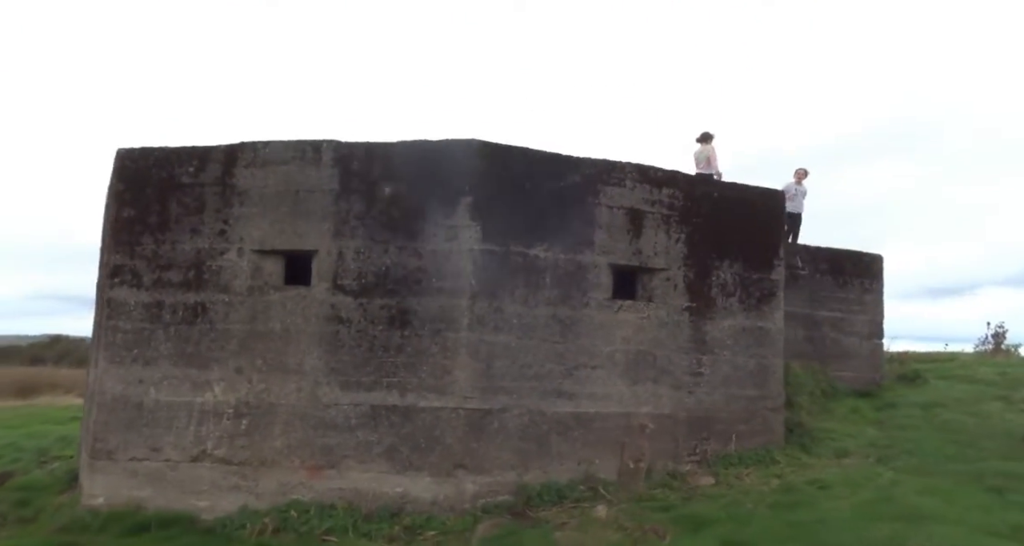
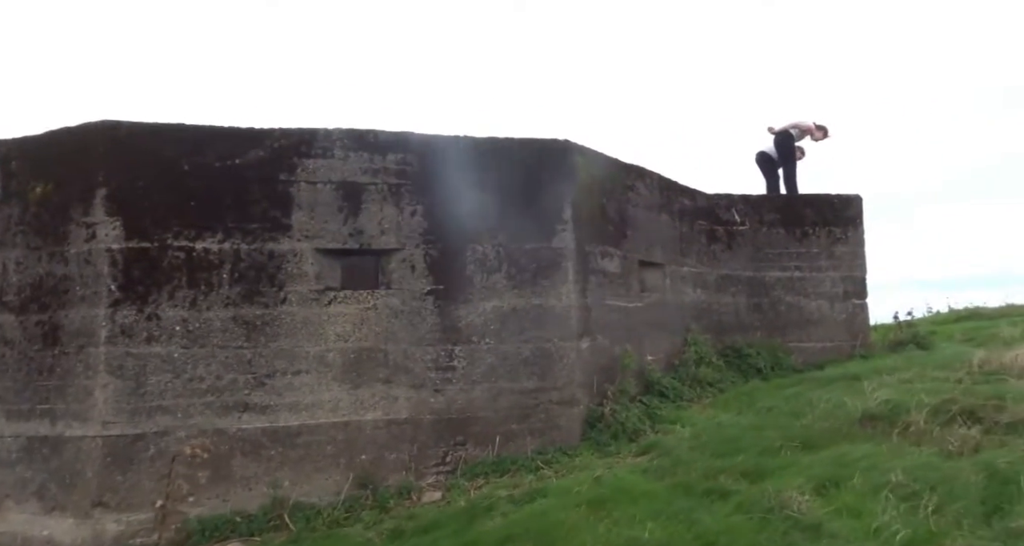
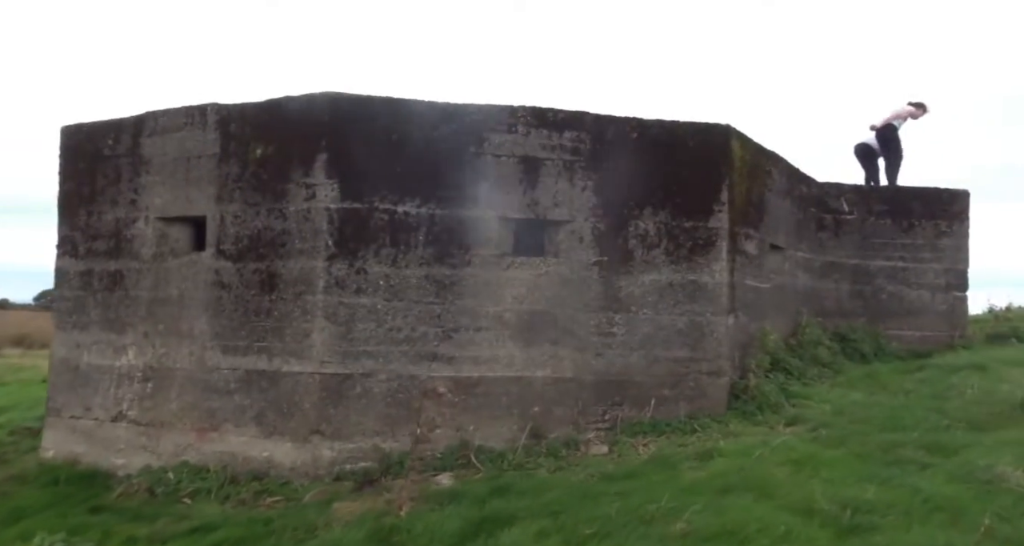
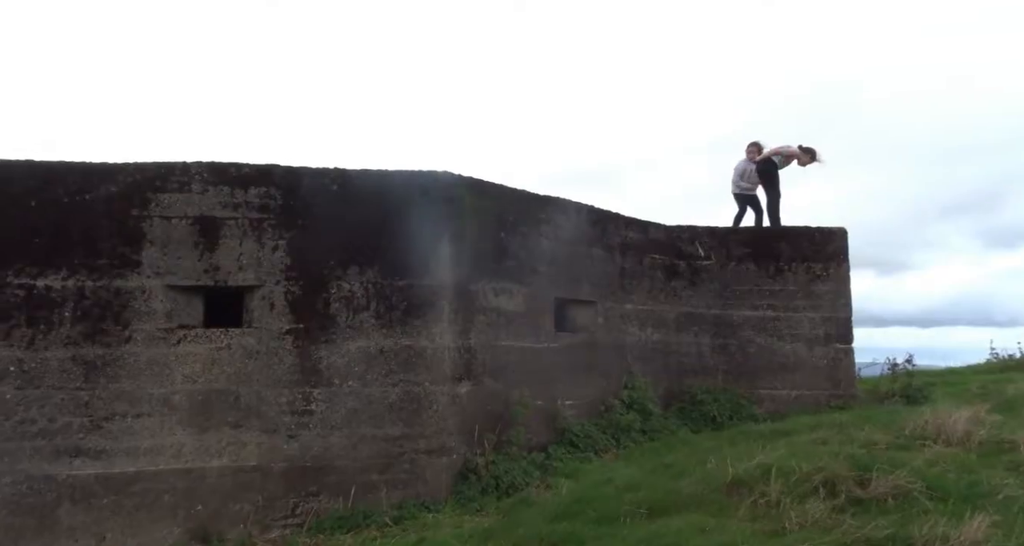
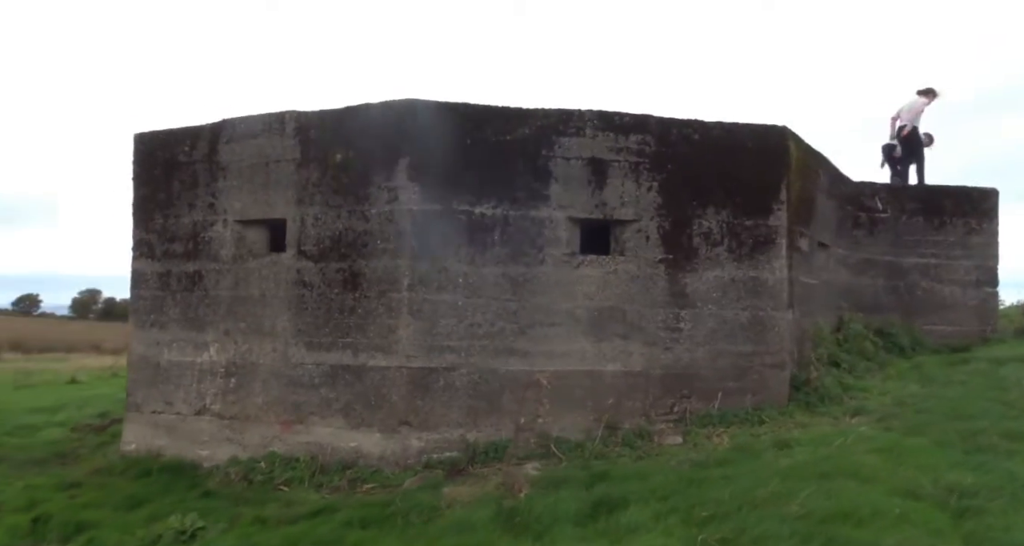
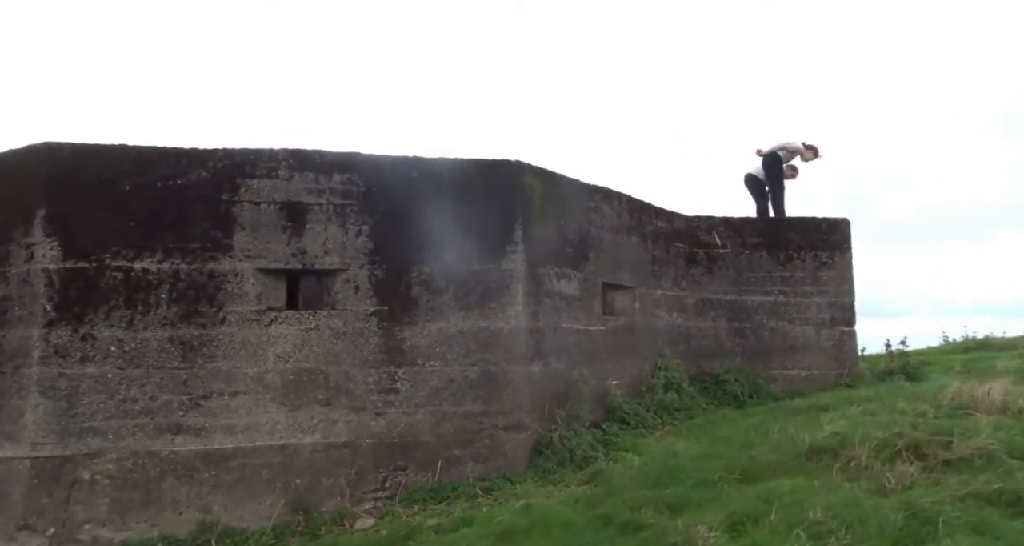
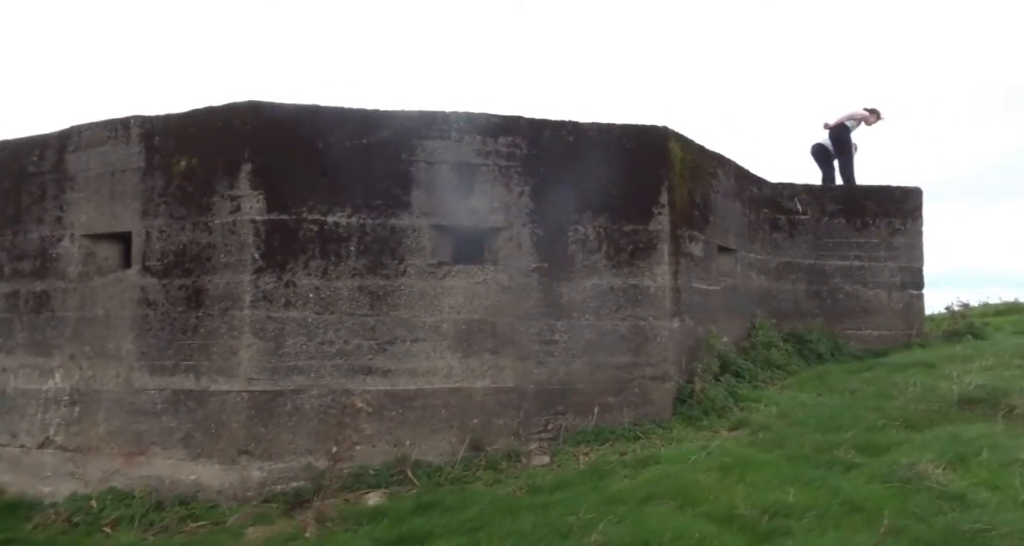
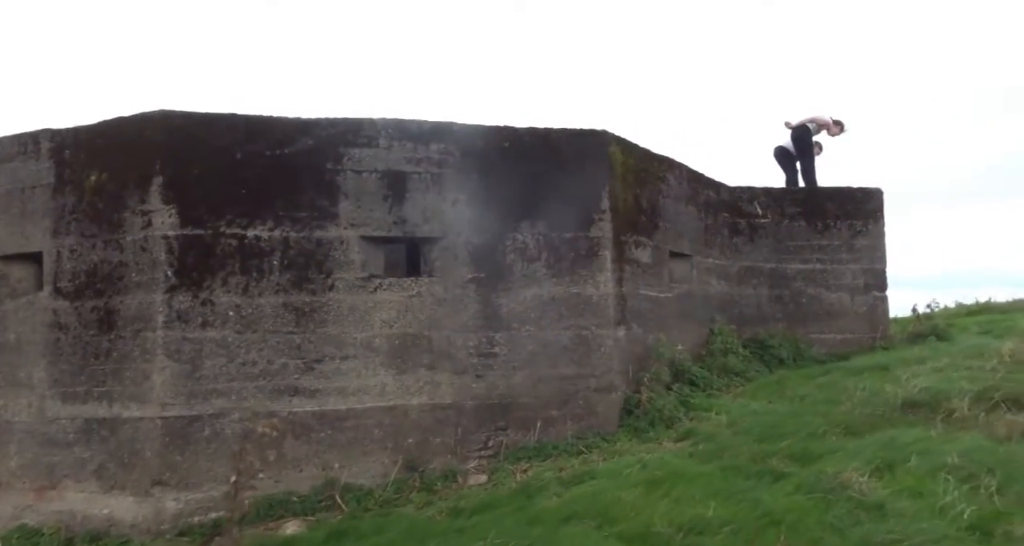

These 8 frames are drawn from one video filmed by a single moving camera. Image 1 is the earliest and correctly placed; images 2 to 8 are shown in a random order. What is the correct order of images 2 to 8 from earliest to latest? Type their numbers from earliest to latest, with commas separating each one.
5, 3, 7, 8, 2, 6, 4
